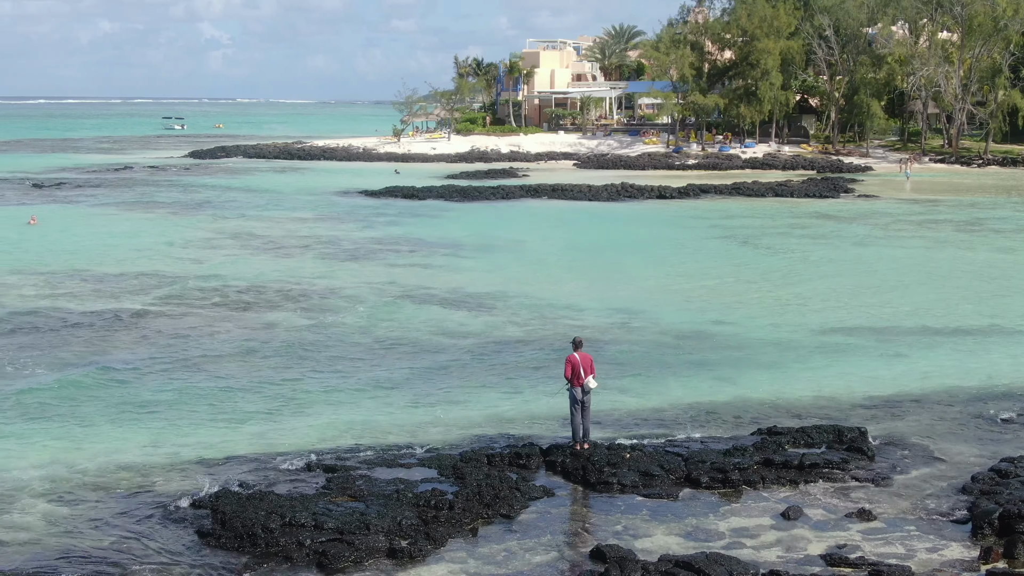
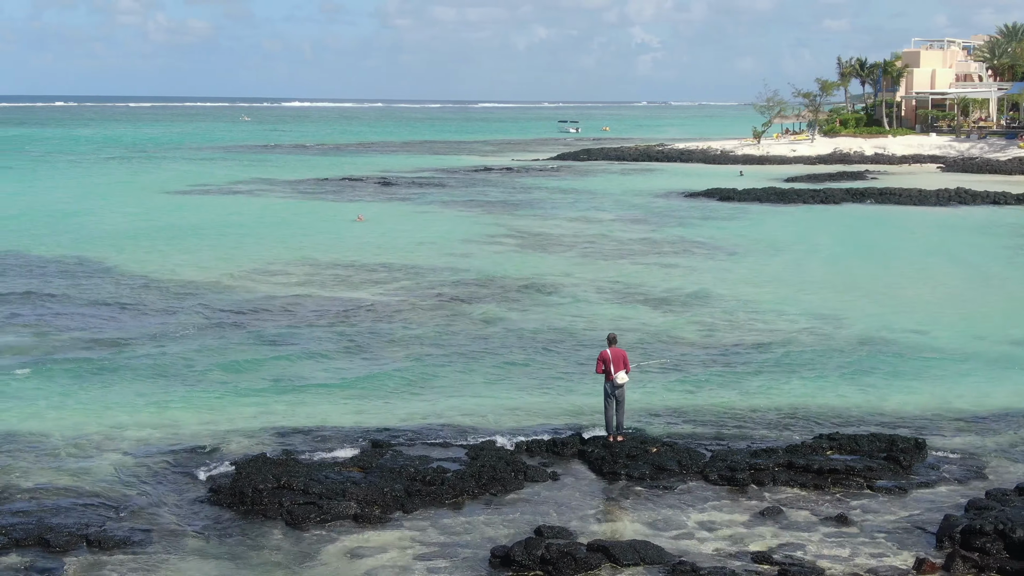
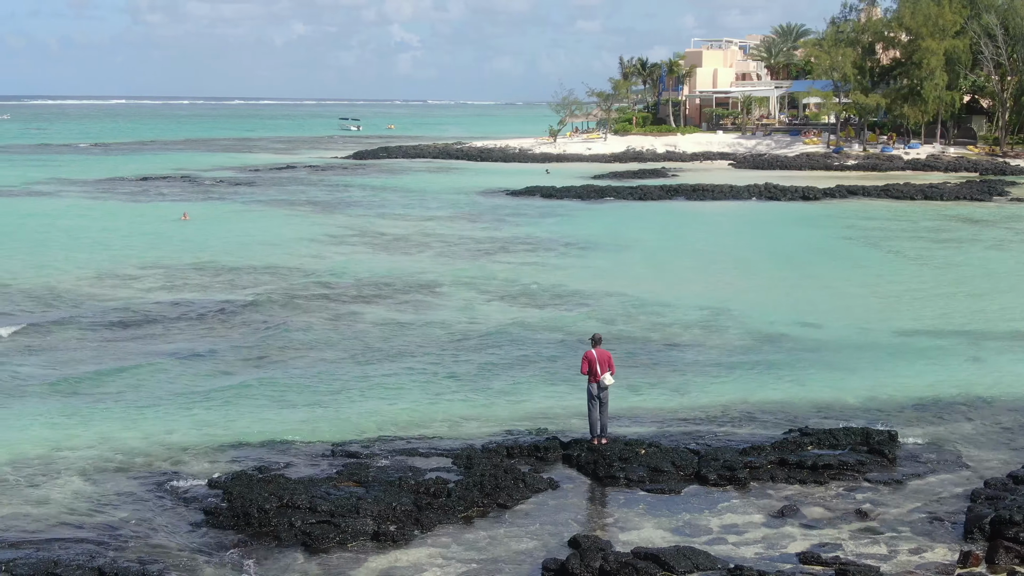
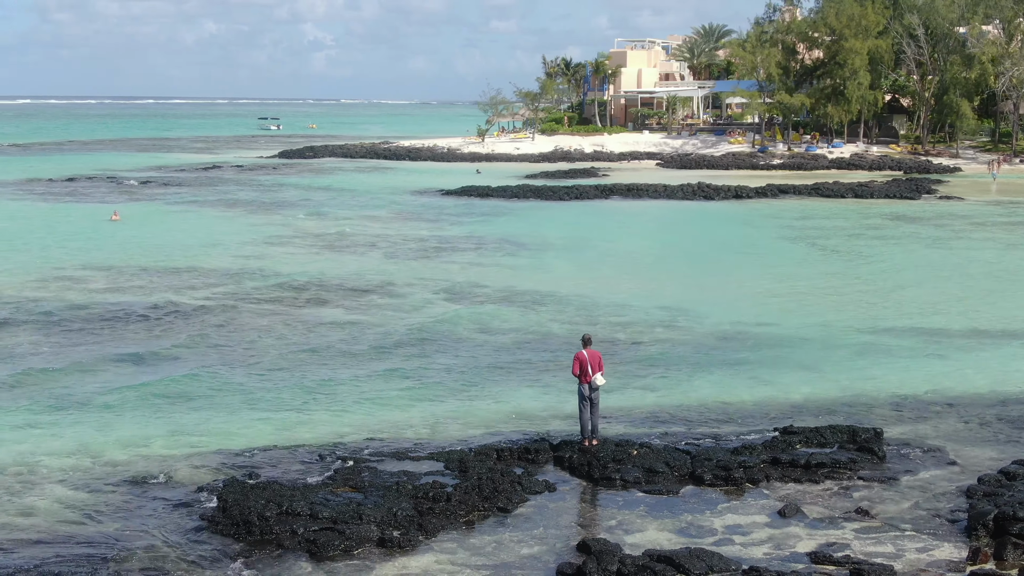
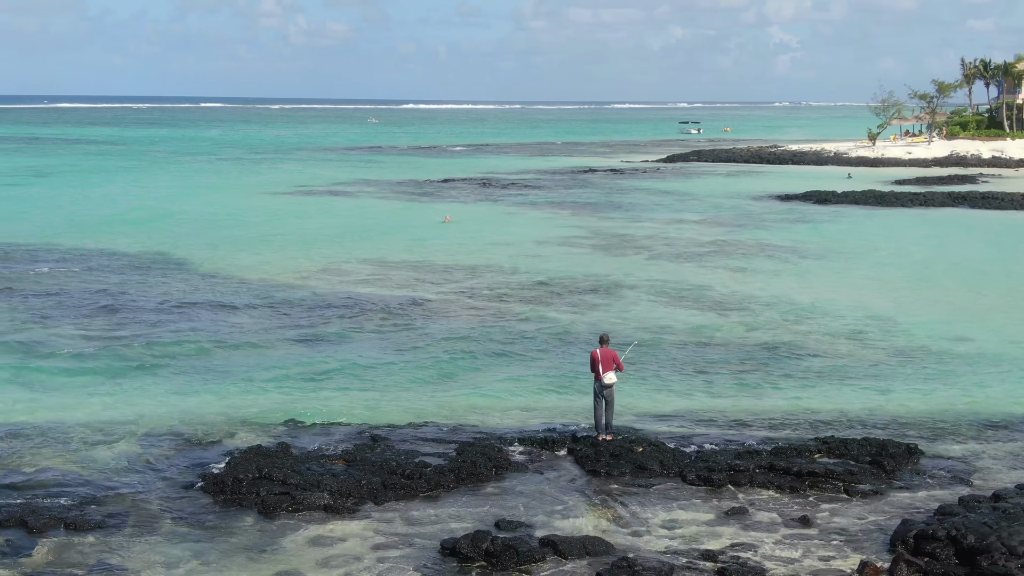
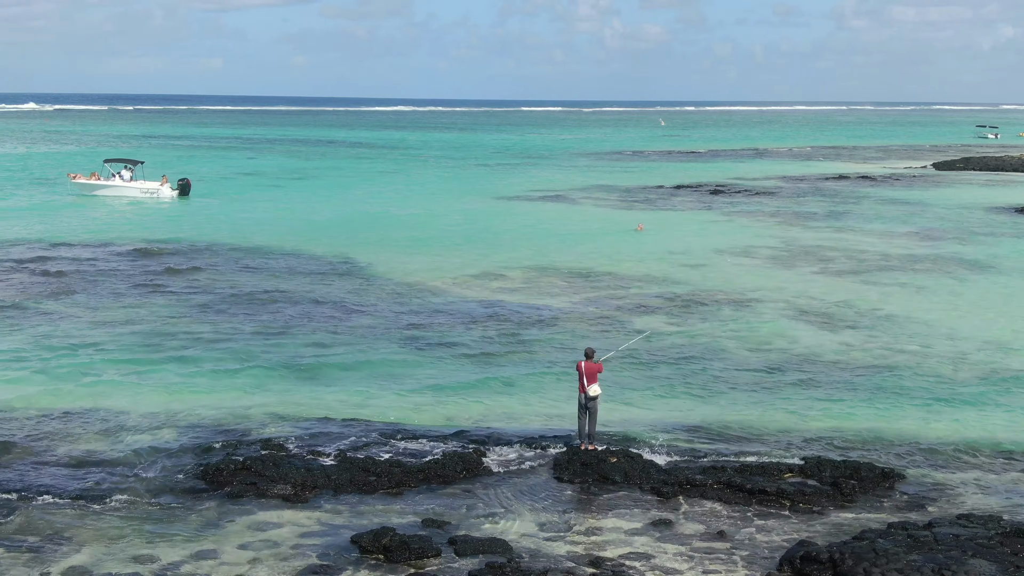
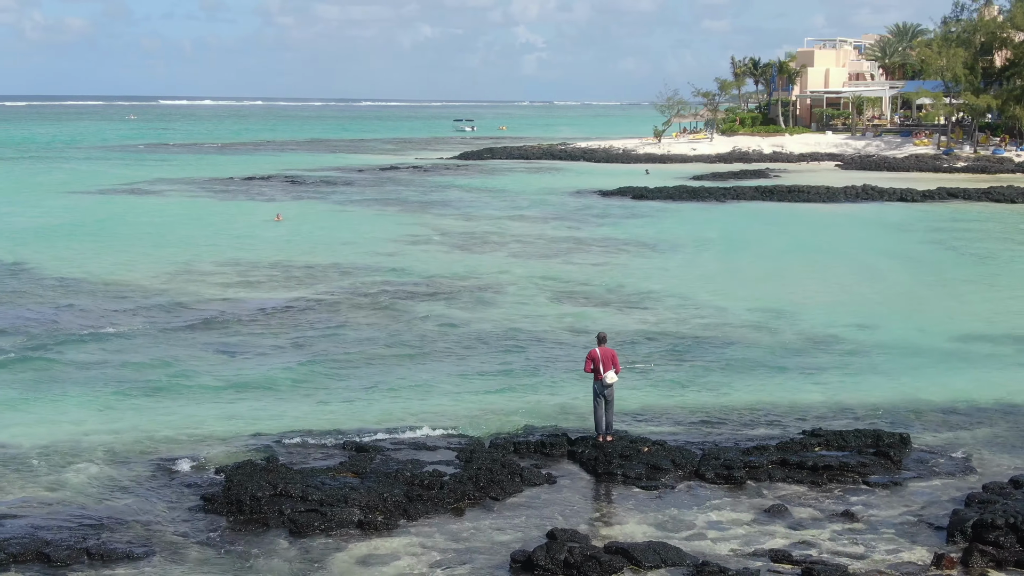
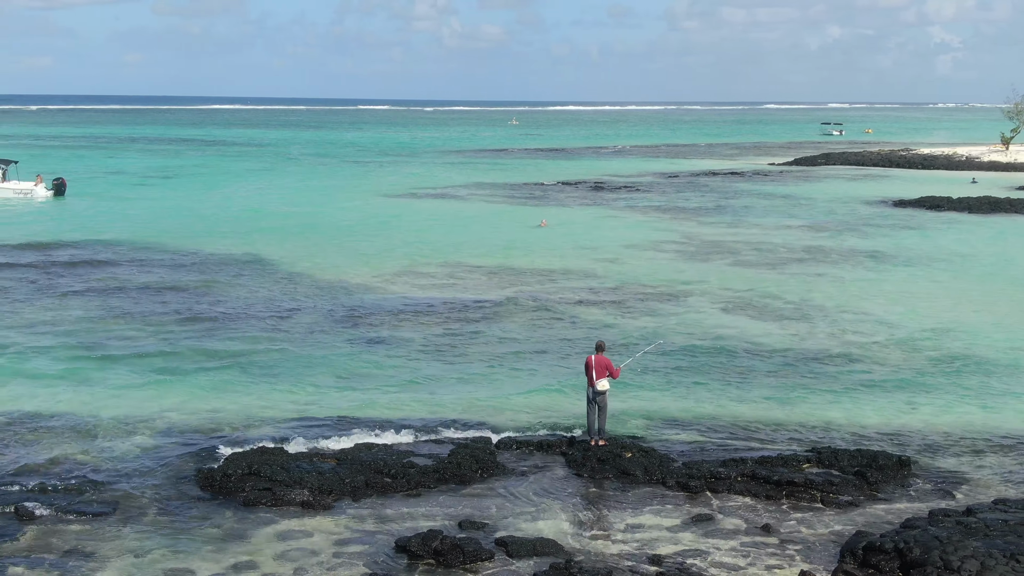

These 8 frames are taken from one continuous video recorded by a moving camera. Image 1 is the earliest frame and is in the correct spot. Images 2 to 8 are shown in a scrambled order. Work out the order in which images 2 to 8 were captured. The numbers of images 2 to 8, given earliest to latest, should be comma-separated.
4, 3, 7, 2, 5, 8, 6
